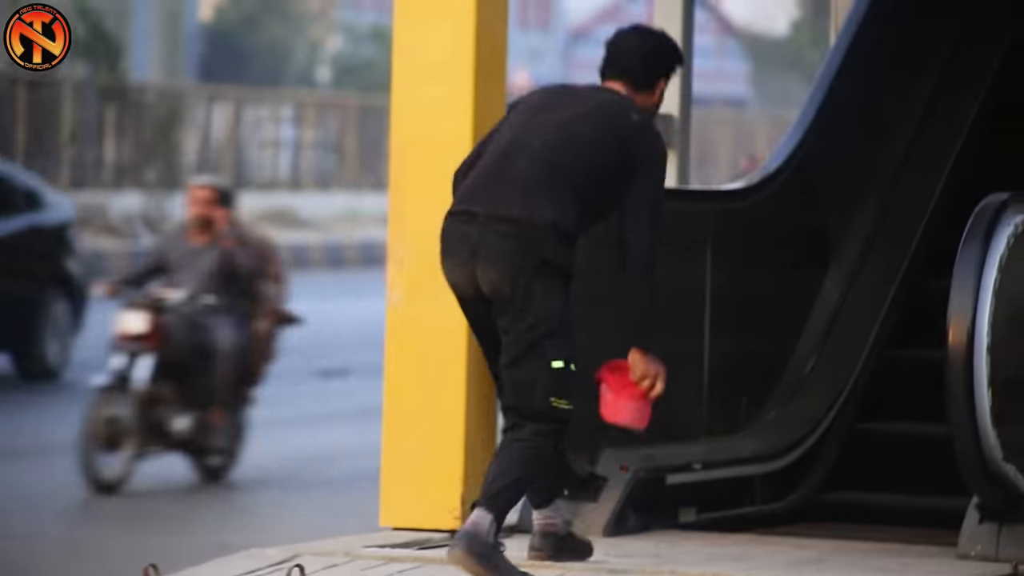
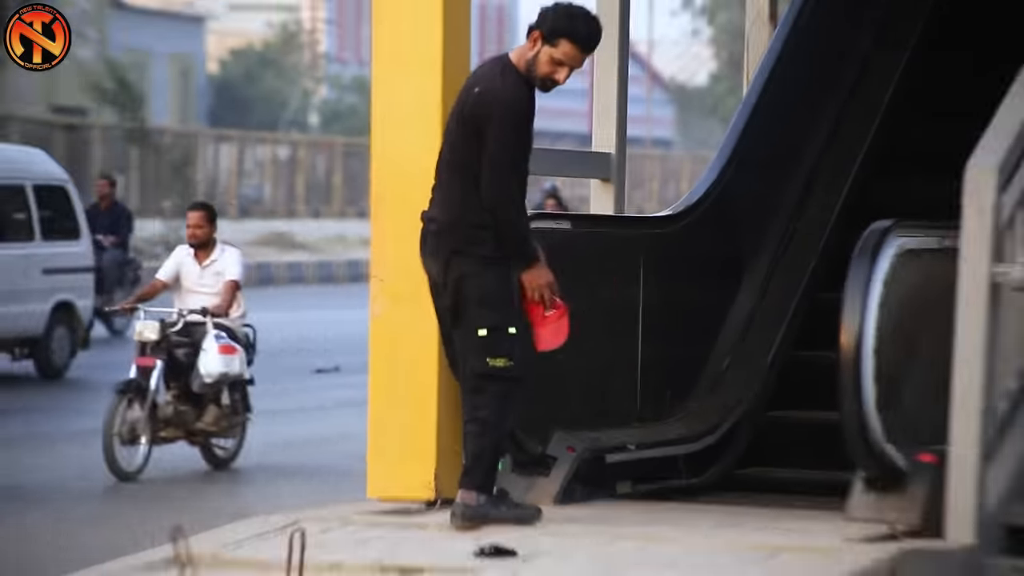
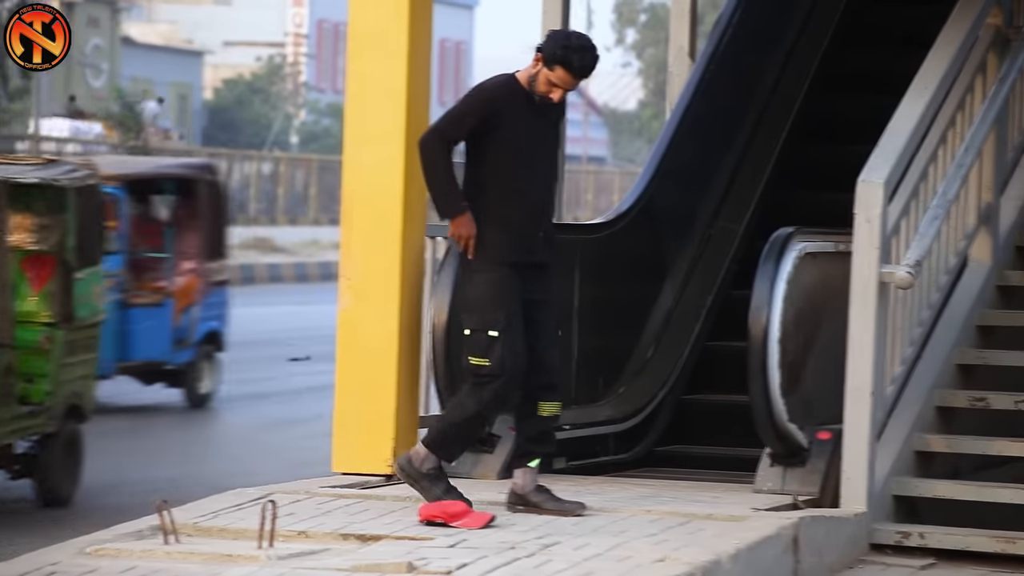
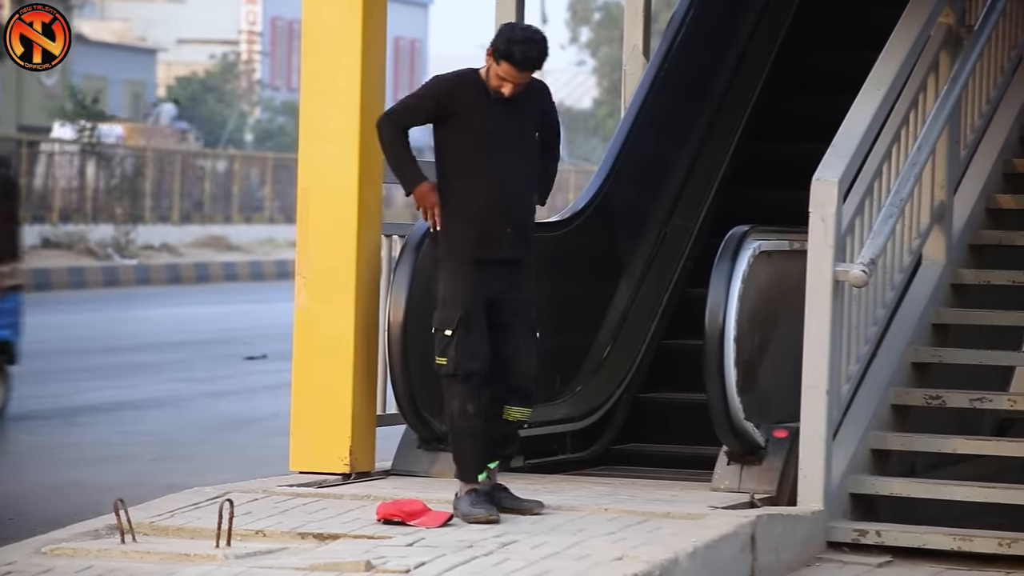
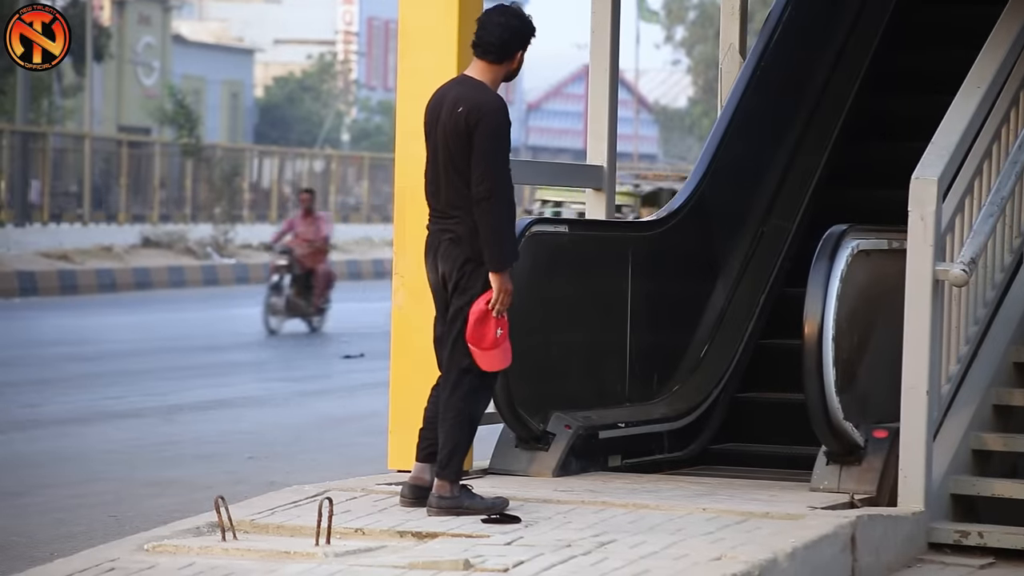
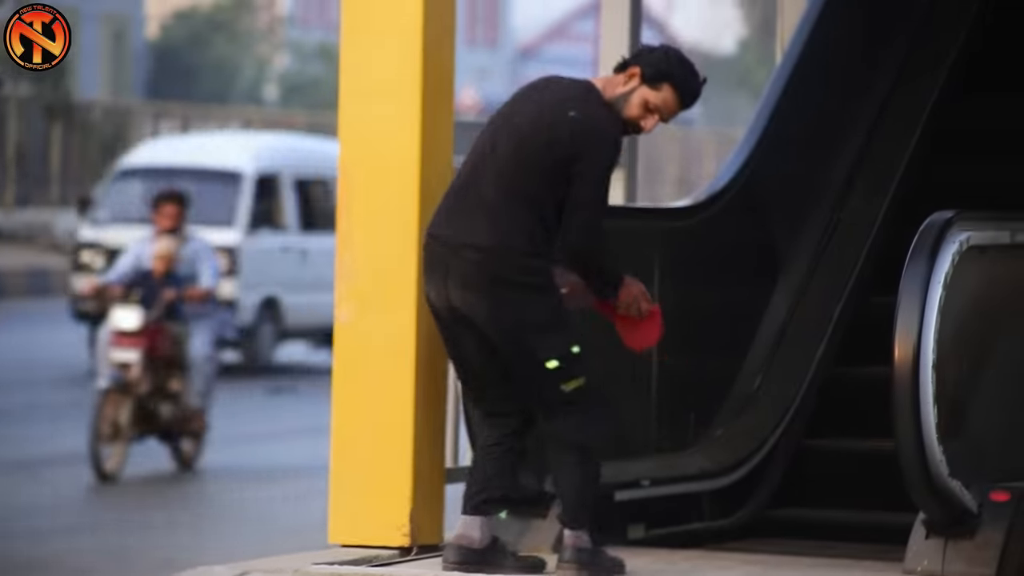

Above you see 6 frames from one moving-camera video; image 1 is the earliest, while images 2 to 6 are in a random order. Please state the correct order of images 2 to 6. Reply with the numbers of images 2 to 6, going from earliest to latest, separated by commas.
6, 2, 5, 3, 4
